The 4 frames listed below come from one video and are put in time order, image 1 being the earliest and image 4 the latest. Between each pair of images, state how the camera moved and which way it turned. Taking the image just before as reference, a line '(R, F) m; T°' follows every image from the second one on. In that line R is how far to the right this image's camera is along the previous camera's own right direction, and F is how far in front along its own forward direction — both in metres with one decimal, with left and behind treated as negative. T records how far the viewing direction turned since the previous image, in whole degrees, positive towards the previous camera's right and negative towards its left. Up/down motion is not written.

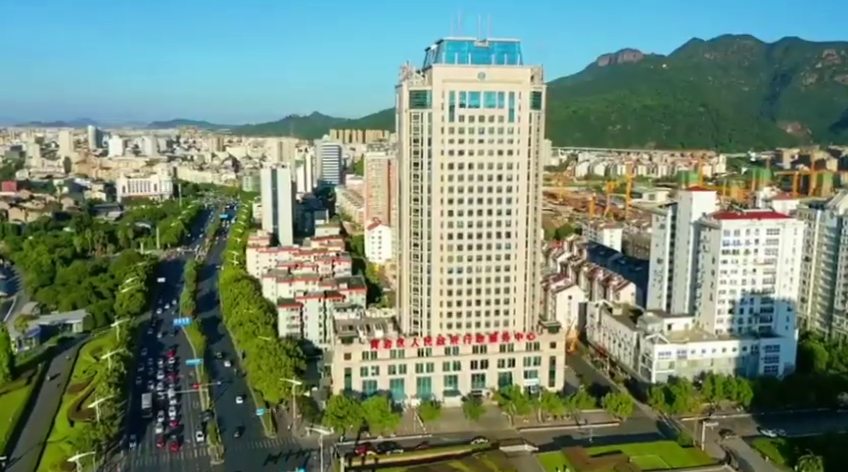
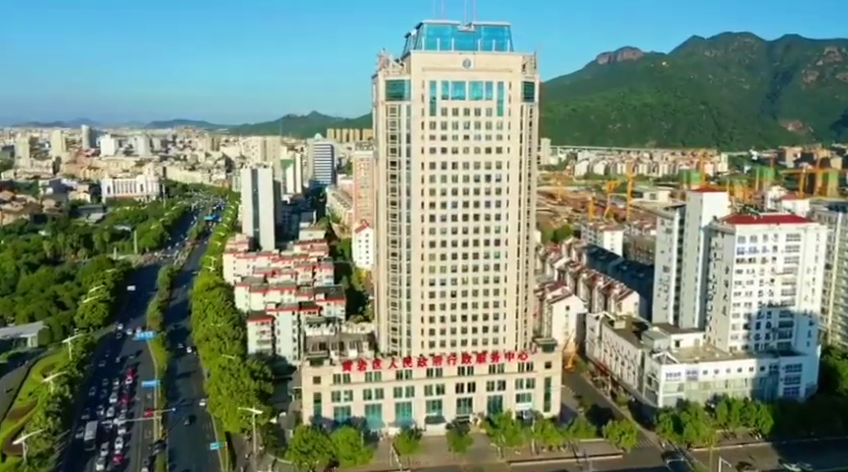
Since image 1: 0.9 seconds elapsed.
(+0.6, +2.4) m; 0°
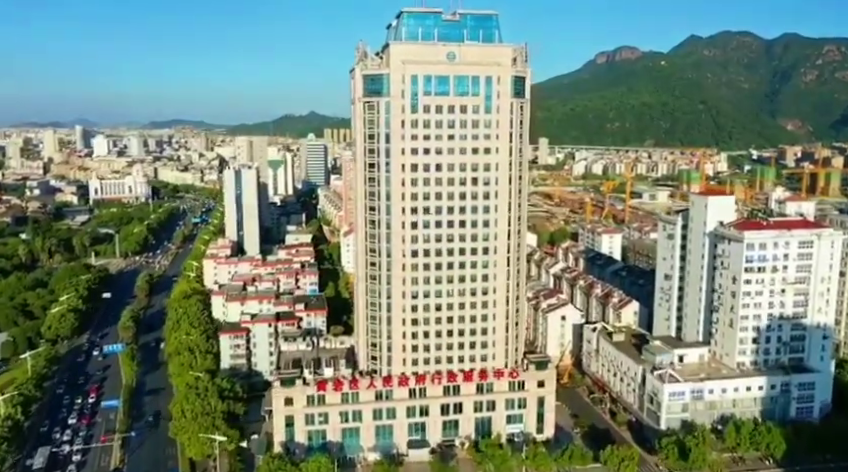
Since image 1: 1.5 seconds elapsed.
(+0.4, +1.6) m; 0°
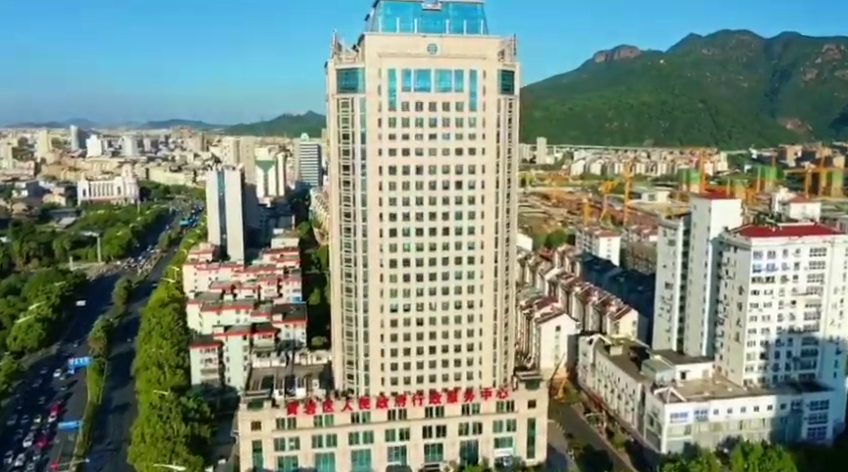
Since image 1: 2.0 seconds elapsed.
(+0.4, +1.5) m; 0°
